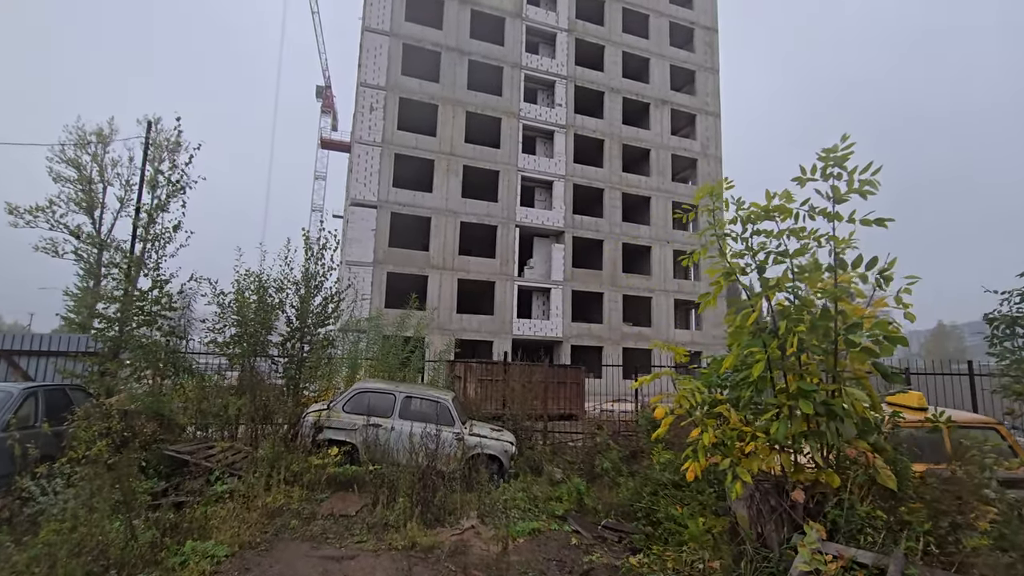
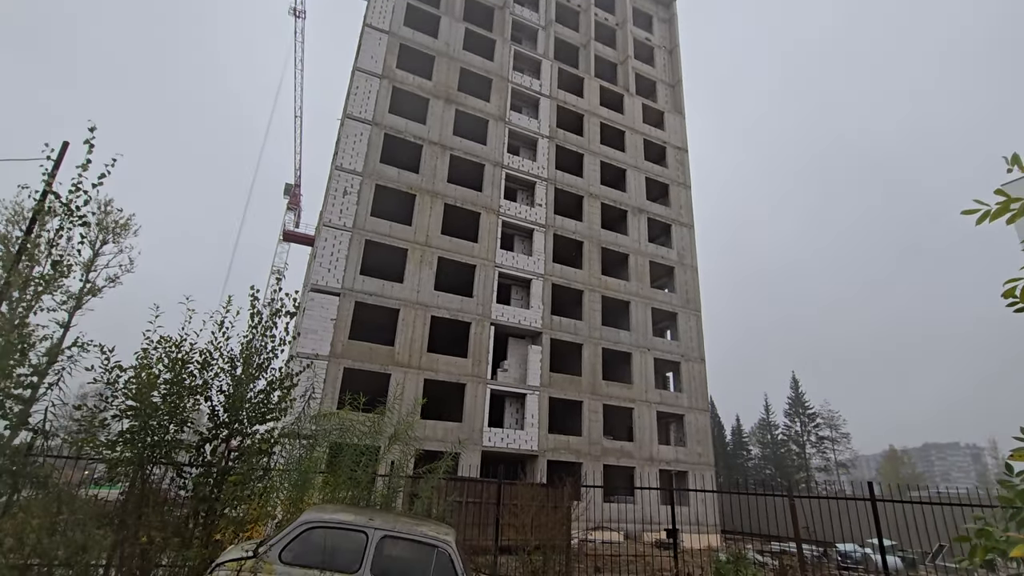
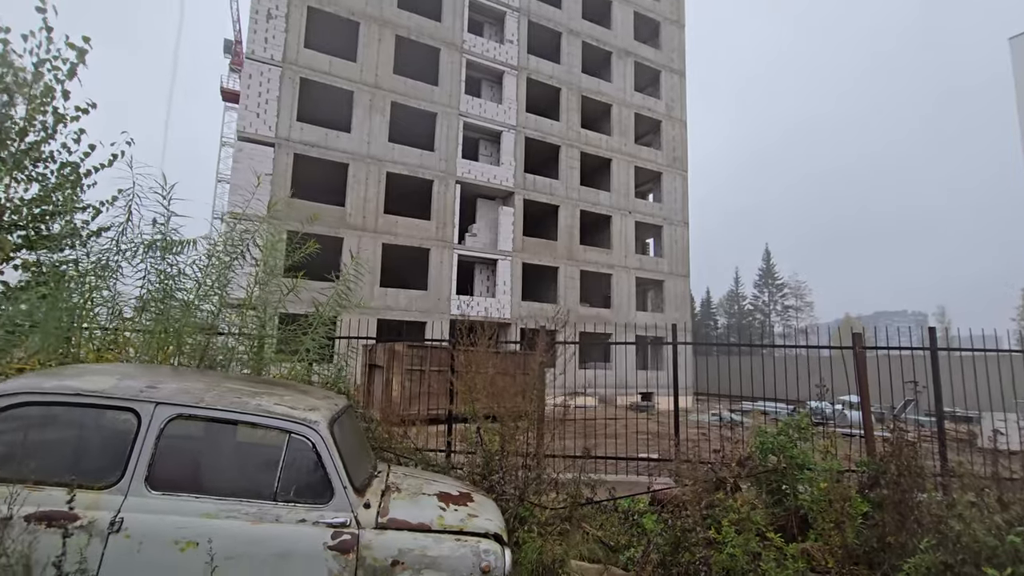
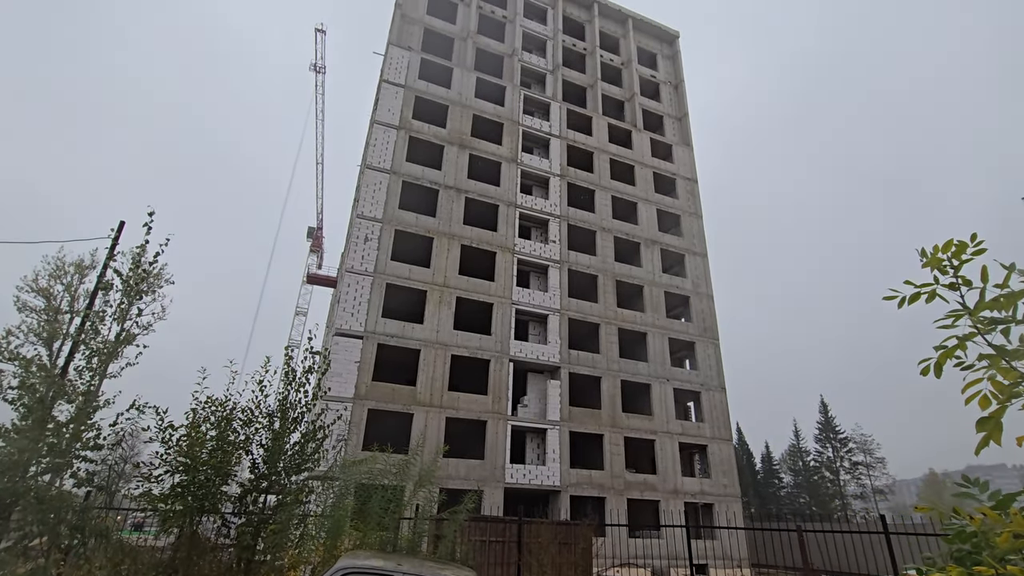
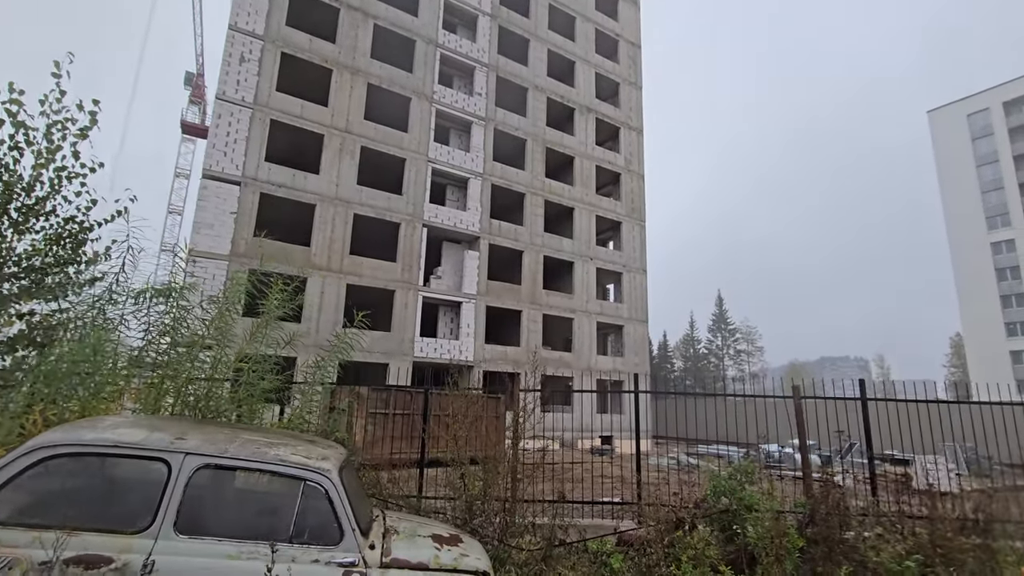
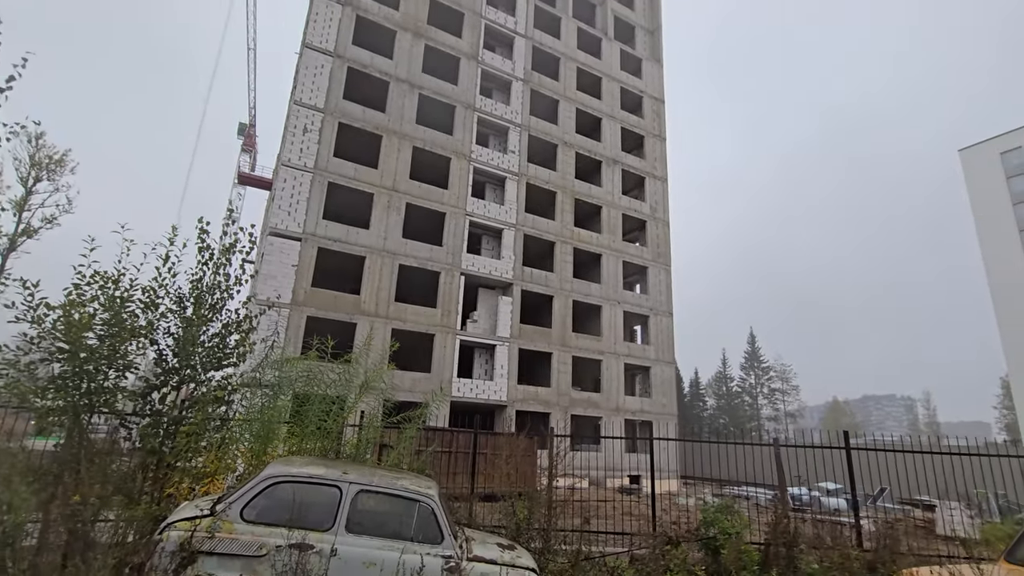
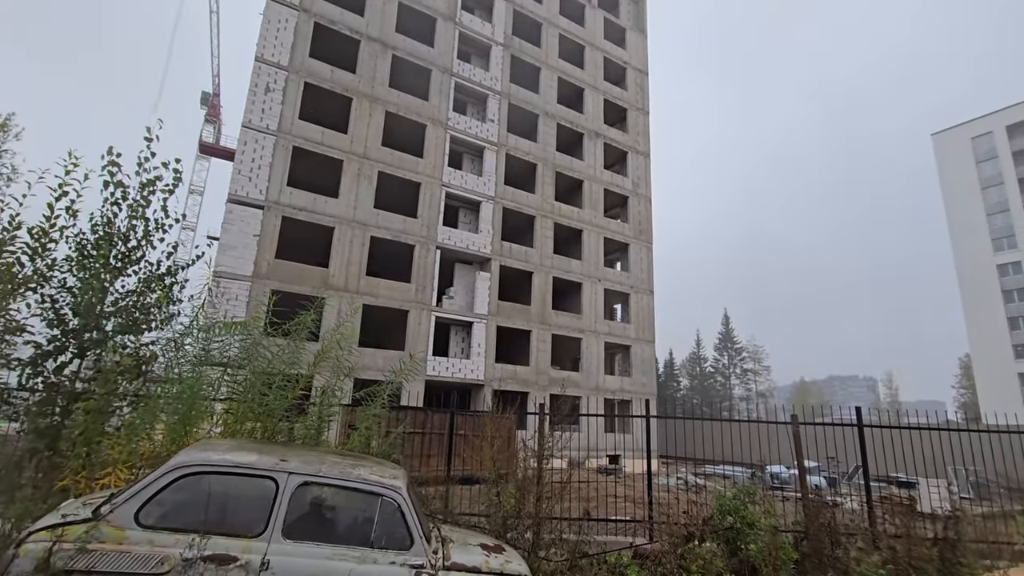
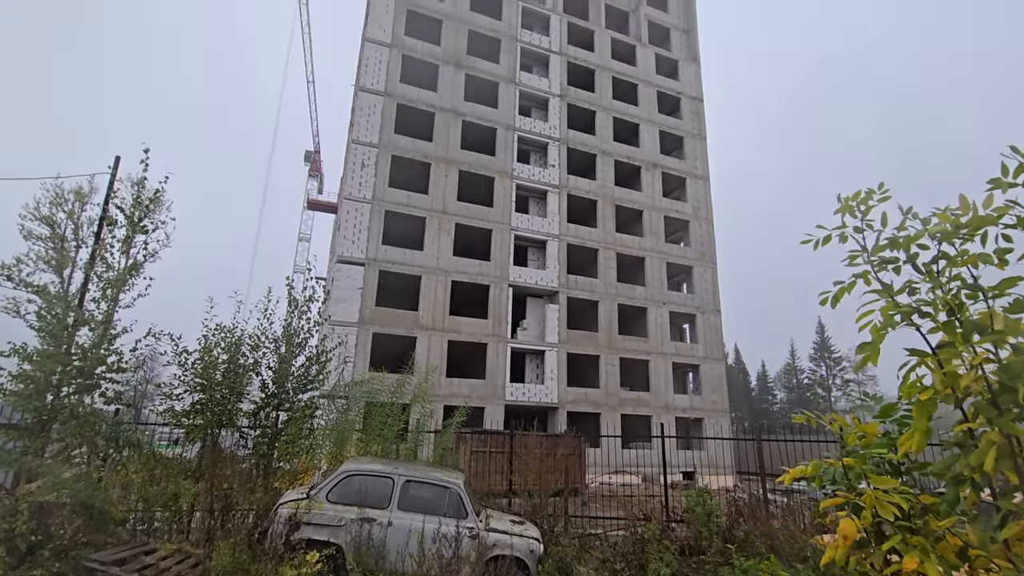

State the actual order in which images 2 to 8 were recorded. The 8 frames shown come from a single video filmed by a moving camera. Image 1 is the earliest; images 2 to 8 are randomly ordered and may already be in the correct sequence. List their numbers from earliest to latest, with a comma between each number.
8, 4, 2, 6, 7, 5, 3
